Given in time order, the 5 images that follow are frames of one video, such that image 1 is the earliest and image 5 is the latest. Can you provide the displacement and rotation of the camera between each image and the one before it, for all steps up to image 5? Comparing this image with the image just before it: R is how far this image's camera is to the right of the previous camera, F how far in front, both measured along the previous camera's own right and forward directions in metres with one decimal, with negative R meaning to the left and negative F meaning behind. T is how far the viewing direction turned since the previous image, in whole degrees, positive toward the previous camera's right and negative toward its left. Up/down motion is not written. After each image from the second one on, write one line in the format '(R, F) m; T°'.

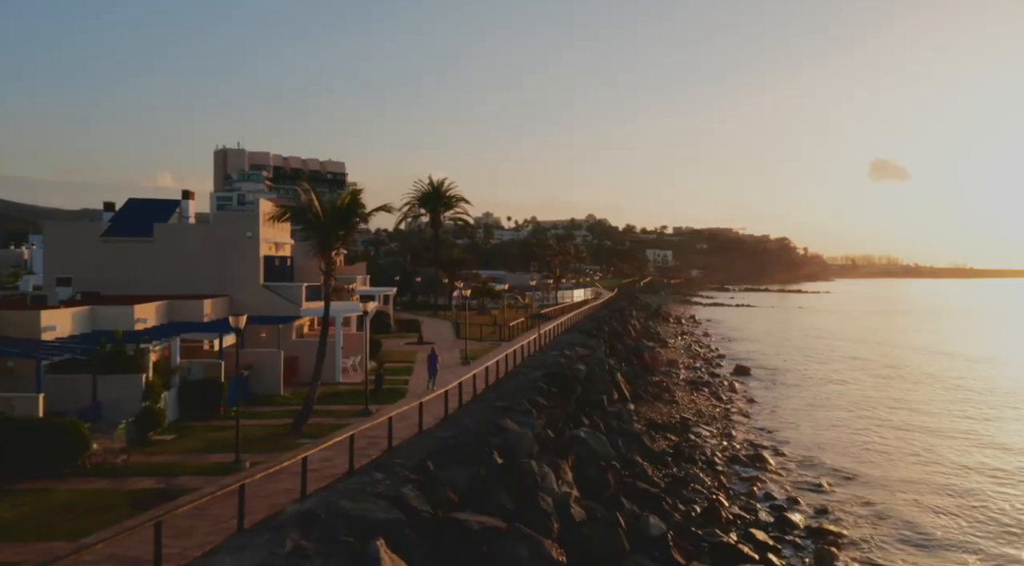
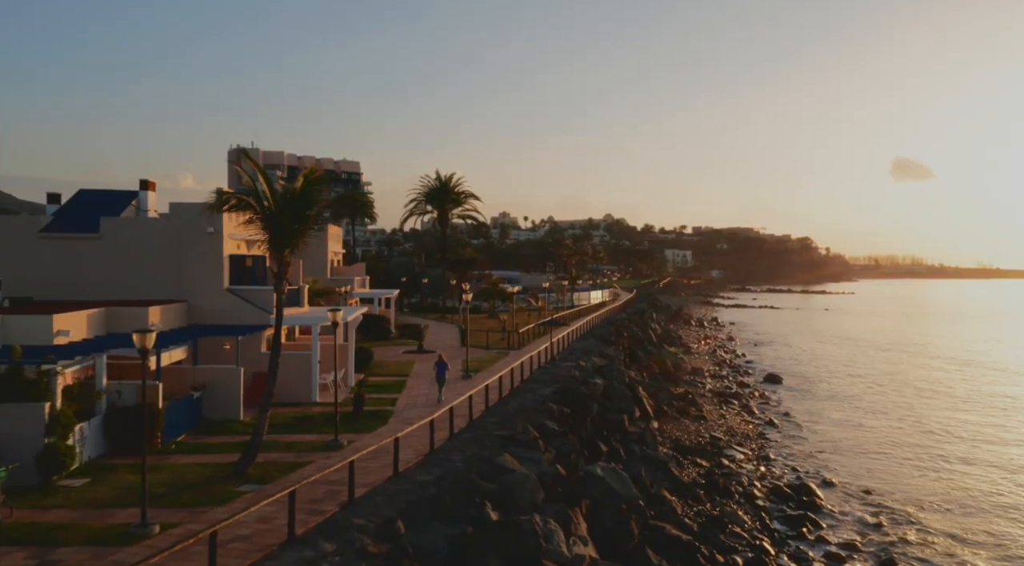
(+0.4, +3.8) m; -1°
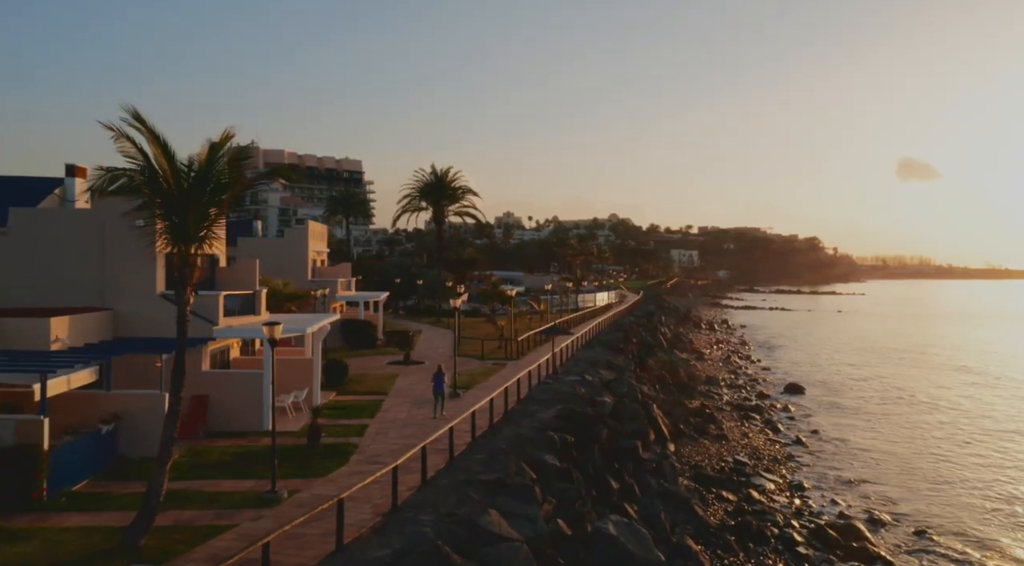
(+0.3, +3.8) m; 0°
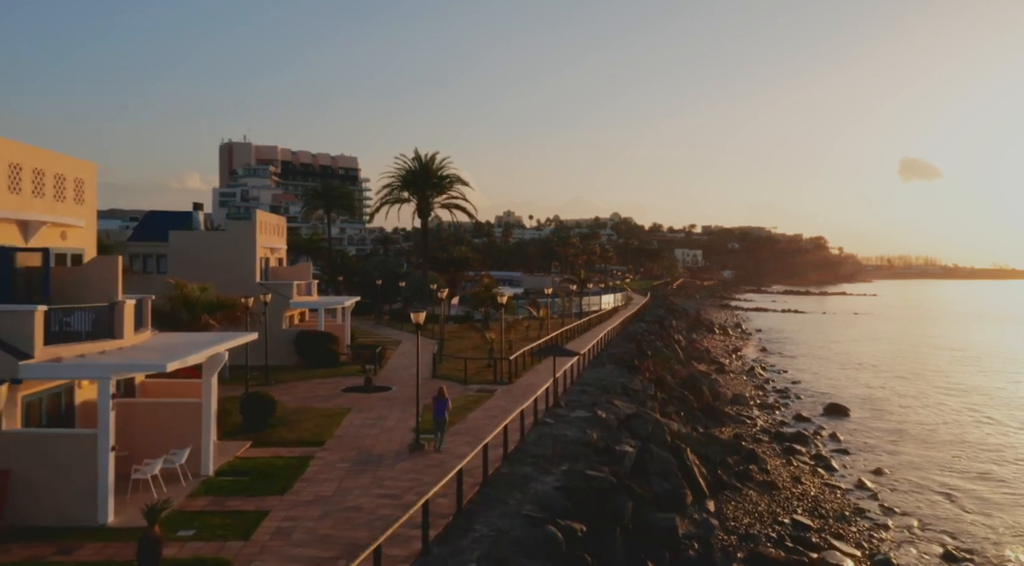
(+0.3, +6.8) m; 0°
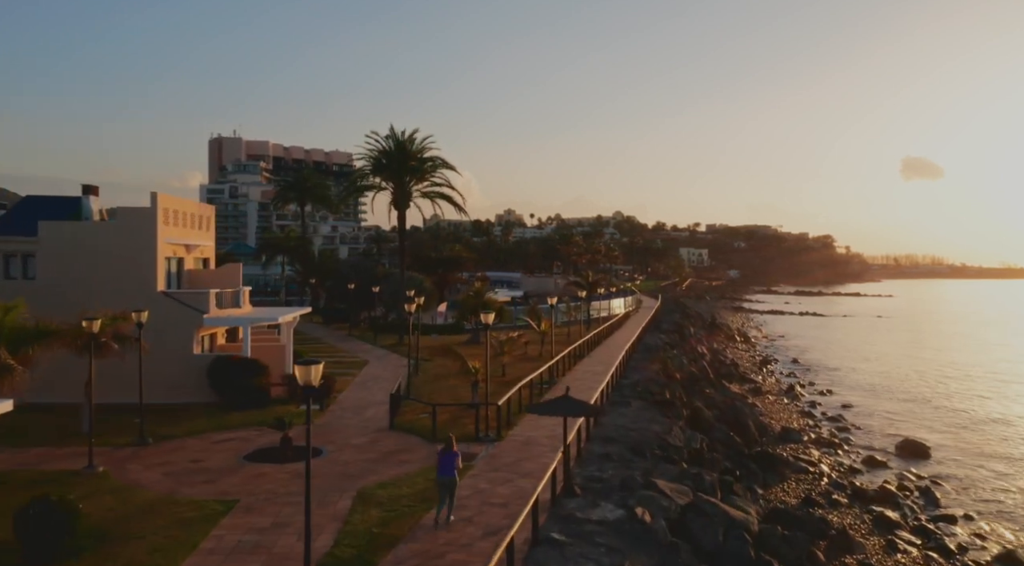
(+0.3, +8.1) m; 0°
